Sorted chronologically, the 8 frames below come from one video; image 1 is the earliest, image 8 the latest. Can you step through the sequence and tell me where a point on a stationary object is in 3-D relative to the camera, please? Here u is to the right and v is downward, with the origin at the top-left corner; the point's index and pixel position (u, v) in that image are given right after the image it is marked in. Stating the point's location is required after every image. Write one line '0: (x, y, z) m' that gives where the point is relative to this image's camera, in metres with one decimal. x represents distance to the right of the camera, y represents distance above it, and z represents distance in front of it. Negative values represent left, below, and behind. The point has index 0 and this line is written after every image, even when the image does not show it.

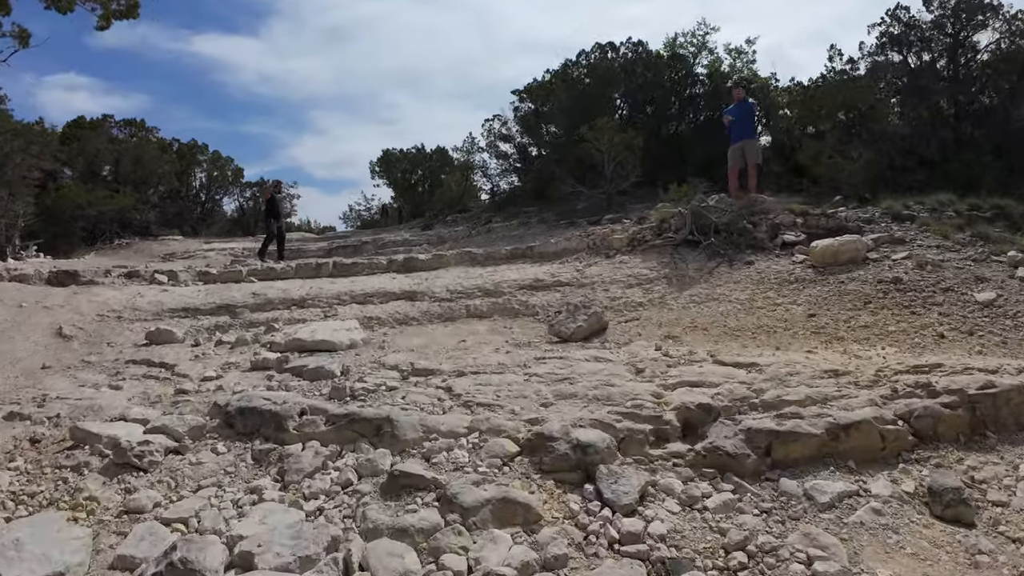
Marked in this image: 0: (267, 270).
0: (-5.3, +0.4, +13.7) m
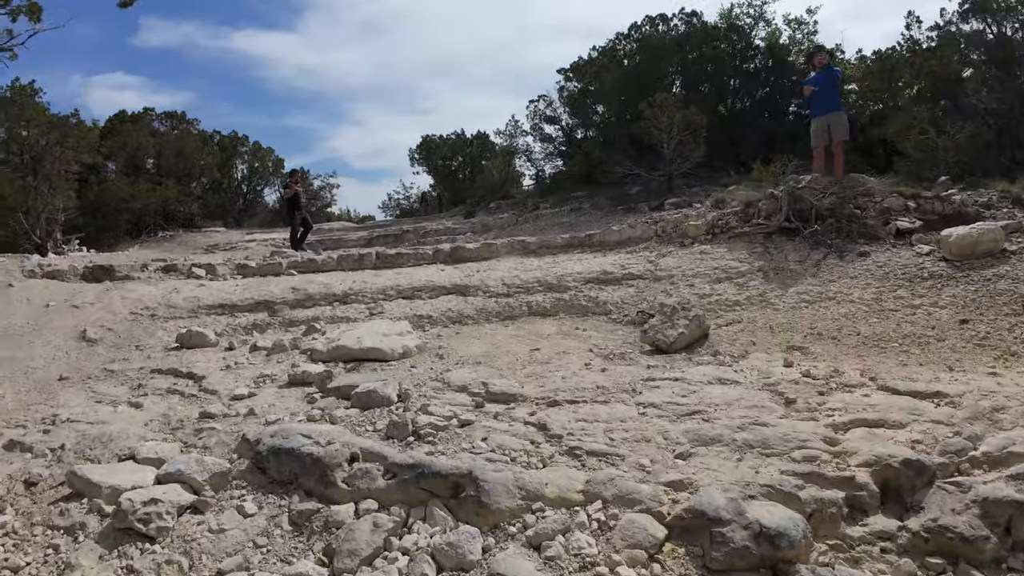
0: (-4.1, +0.5, +12.7) m
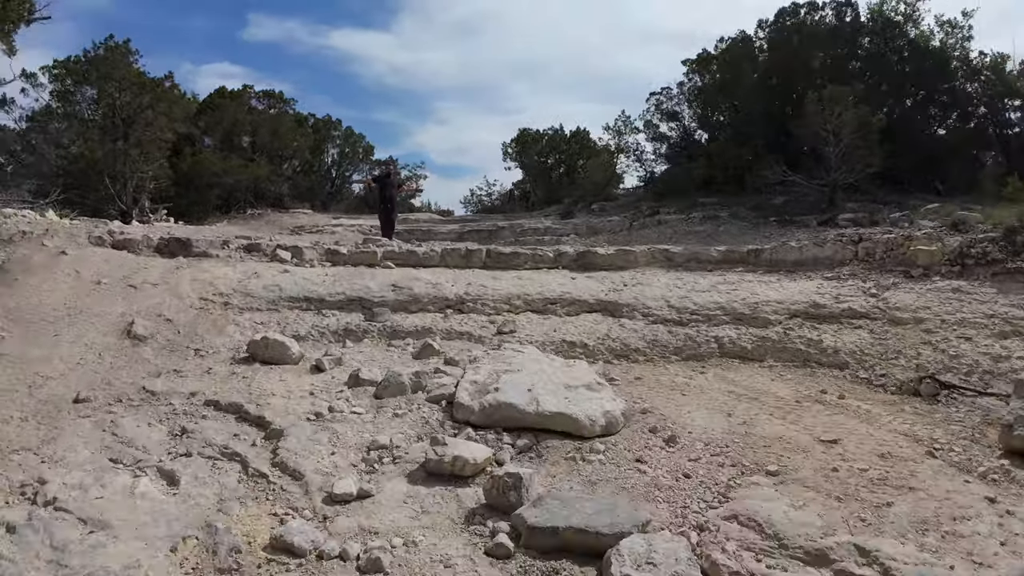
0: (-1.7, +0.6, +10.5) m
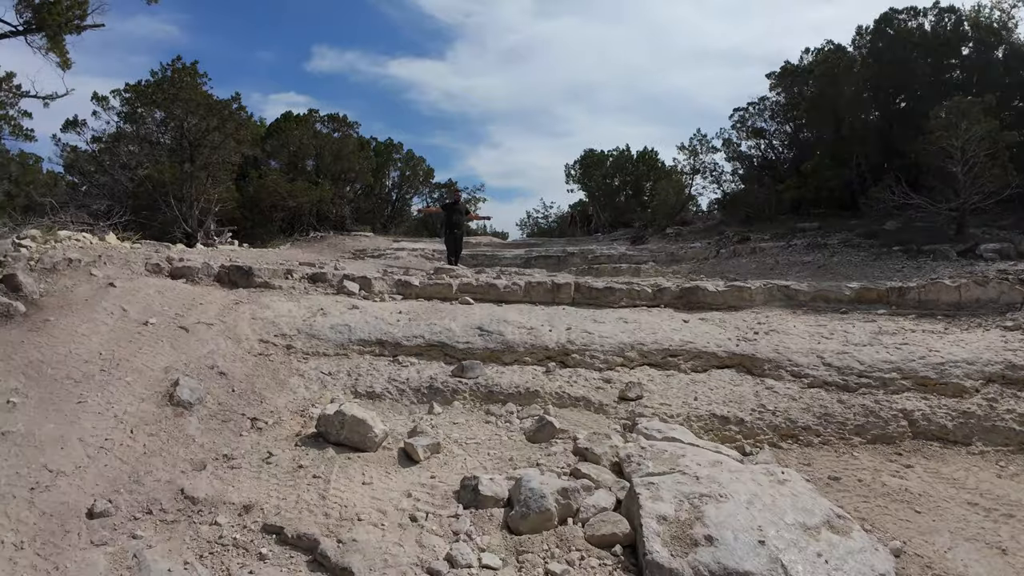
0: (-0.3, 0.0, +9.3) m
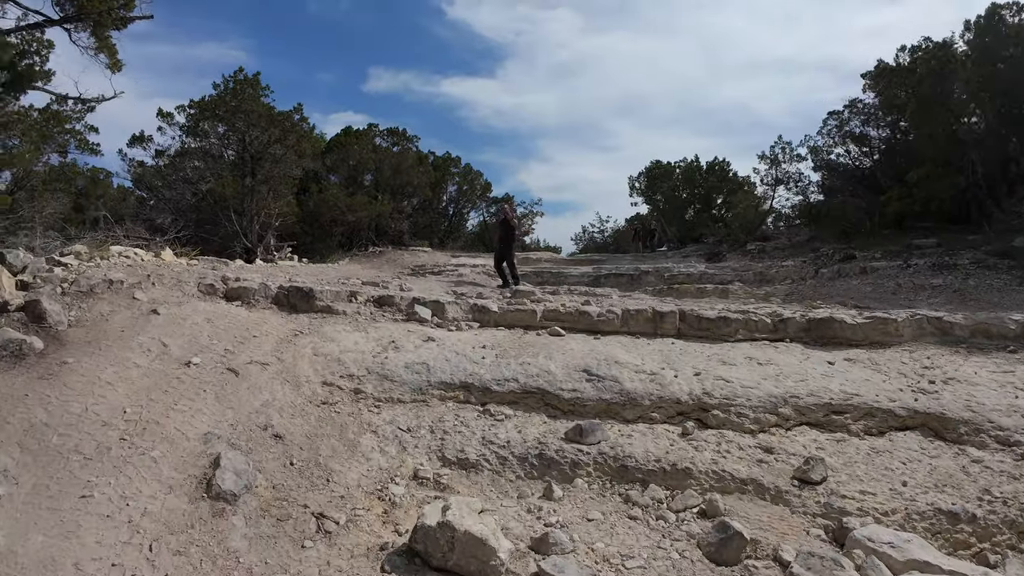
0: (+0.9, -0.3, +8.0) m
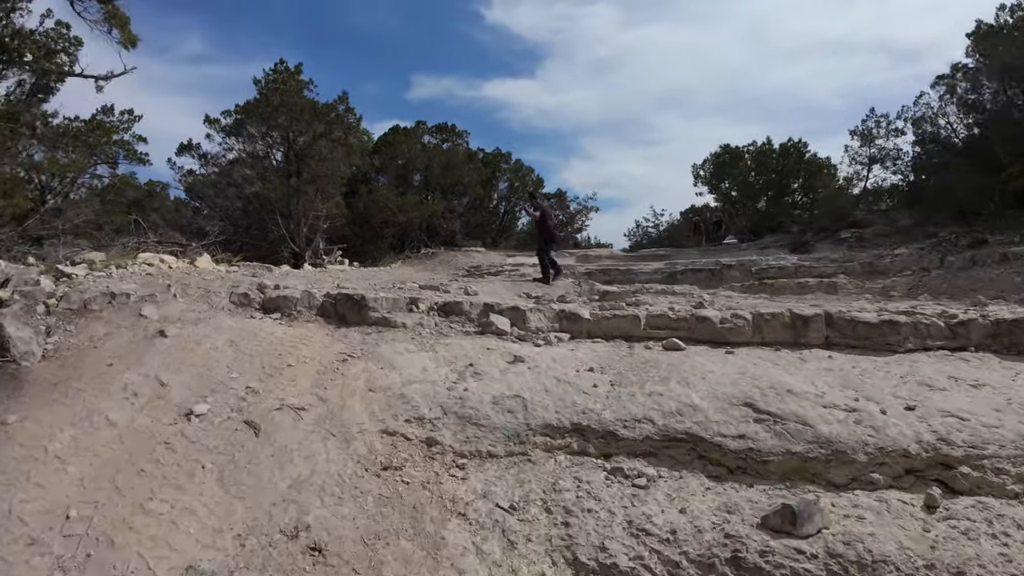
0: (+1.9, -0.3, +6.4) m
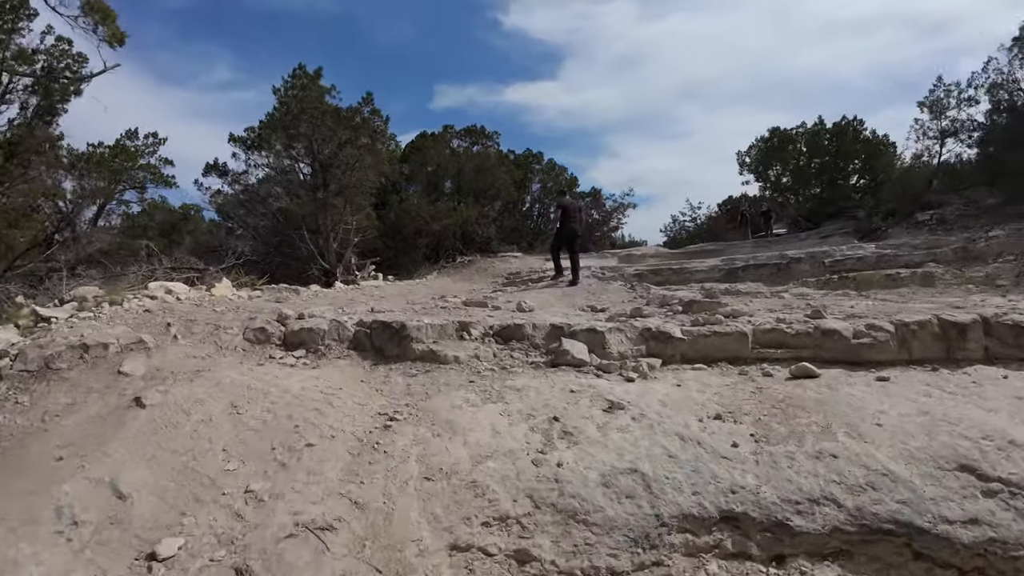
0: (+2.5, -0.4, +5.0) m
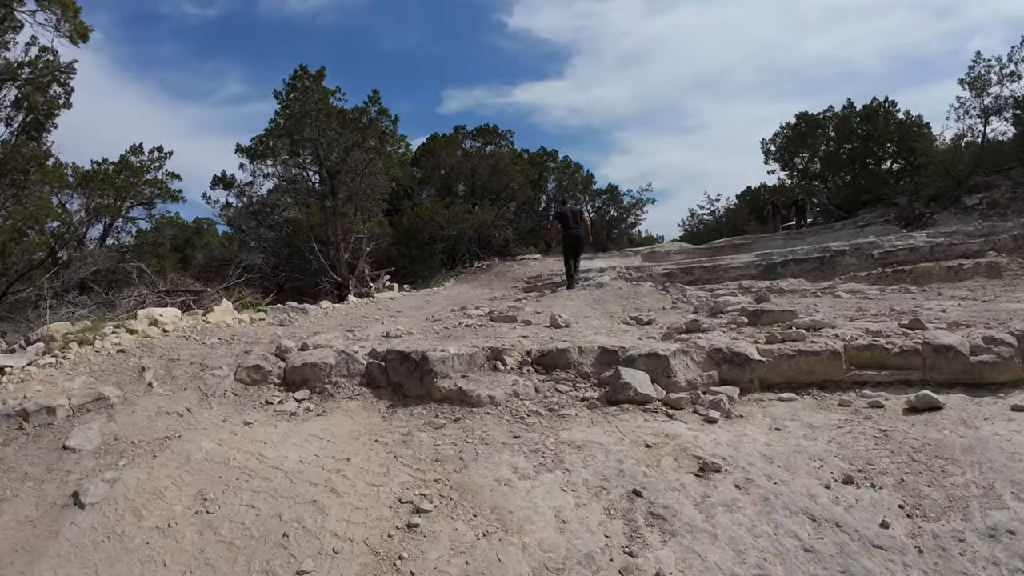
0: (+2.8, -0.4, +4.1) m
